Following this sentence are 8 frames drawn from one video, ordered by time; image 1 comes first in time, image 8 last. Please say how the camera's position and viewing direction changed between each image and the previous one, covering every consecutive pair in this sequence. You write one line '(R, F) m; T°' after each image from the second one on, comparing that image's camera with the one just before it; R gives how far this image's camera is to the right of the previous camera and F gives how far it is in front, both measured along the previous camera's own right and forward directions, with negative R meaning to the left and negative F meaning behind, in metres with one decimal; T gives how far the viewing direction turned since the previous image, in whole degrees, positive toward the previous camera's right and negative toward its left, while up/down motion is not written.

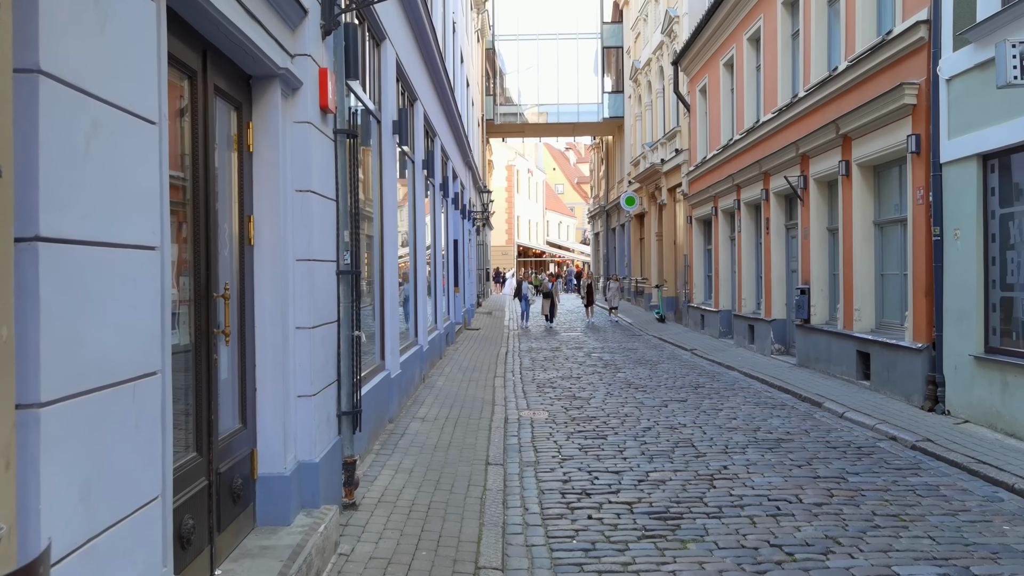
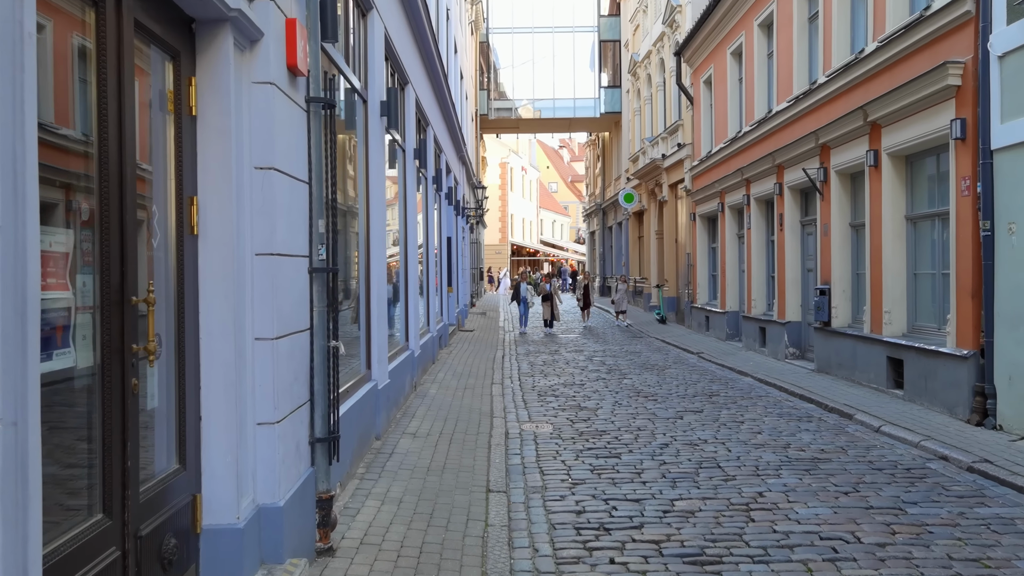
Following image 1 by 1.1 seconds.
(-0.1, +1.0) m; +1°
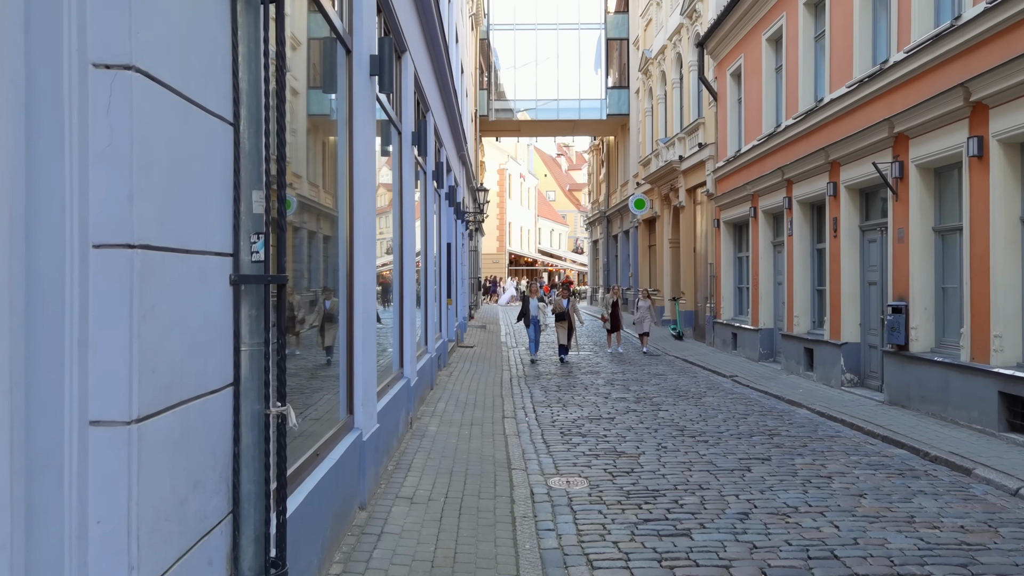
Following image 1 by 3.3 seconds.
(-0.3, +2.1) m; 0°
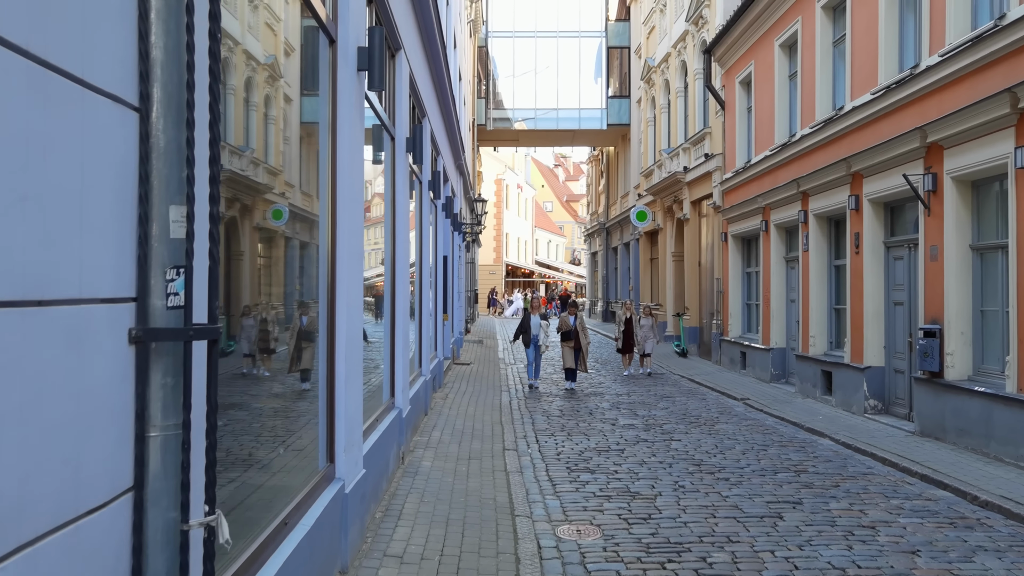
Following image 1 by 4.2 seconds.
(-0.1, +0.8) m; 0°
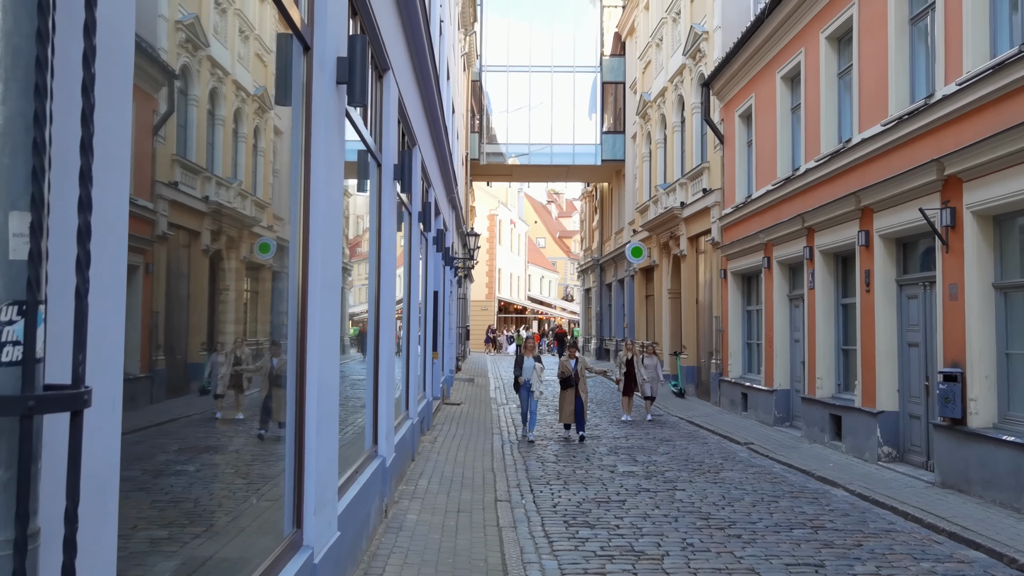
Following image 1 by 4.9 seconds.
(0.0, +0.6) m; +1°
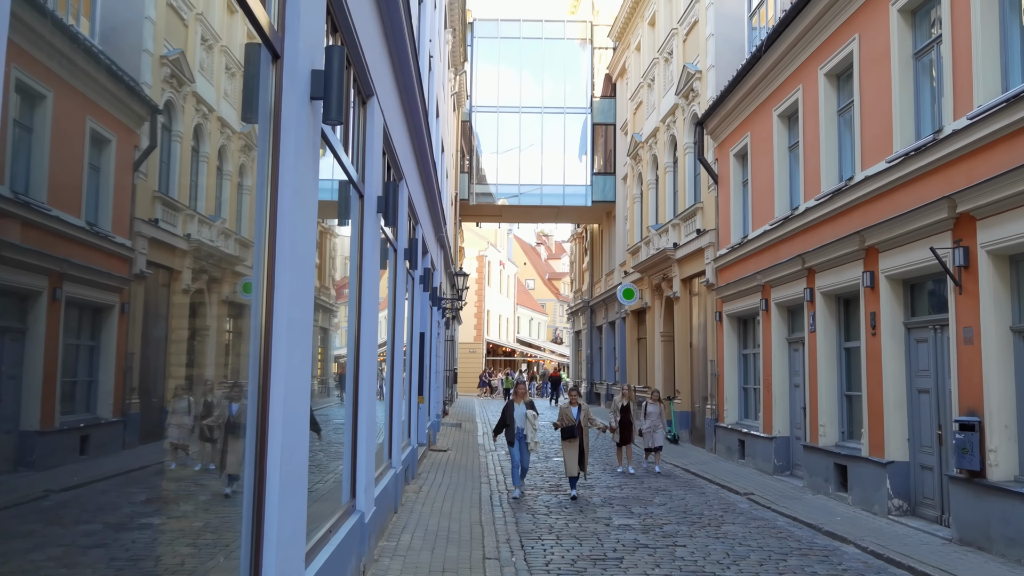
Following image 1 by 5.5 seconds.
(0.0, +0.5) m; +1°
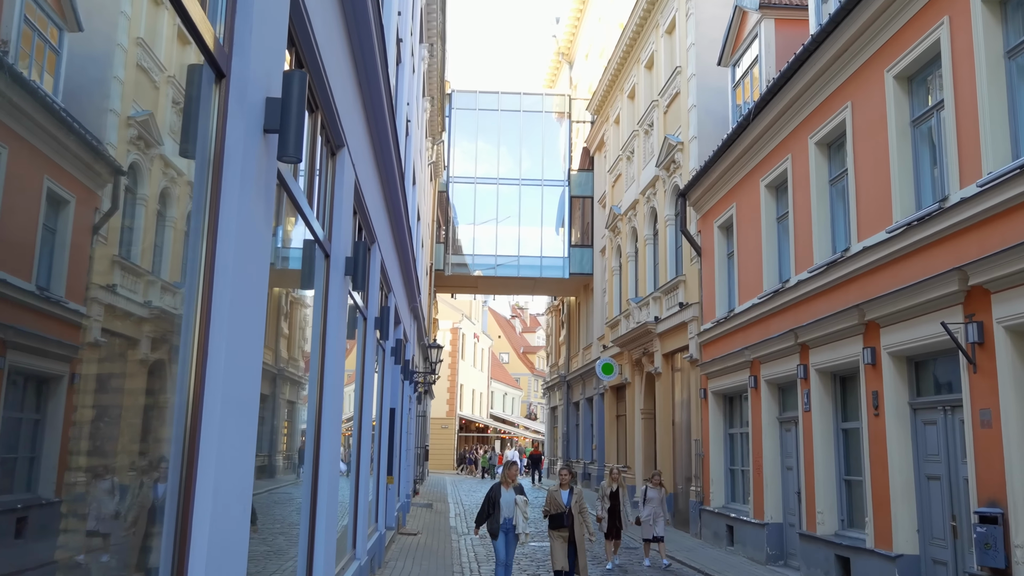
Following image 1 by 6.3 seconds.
(-0.1, +0.7) m; +2°
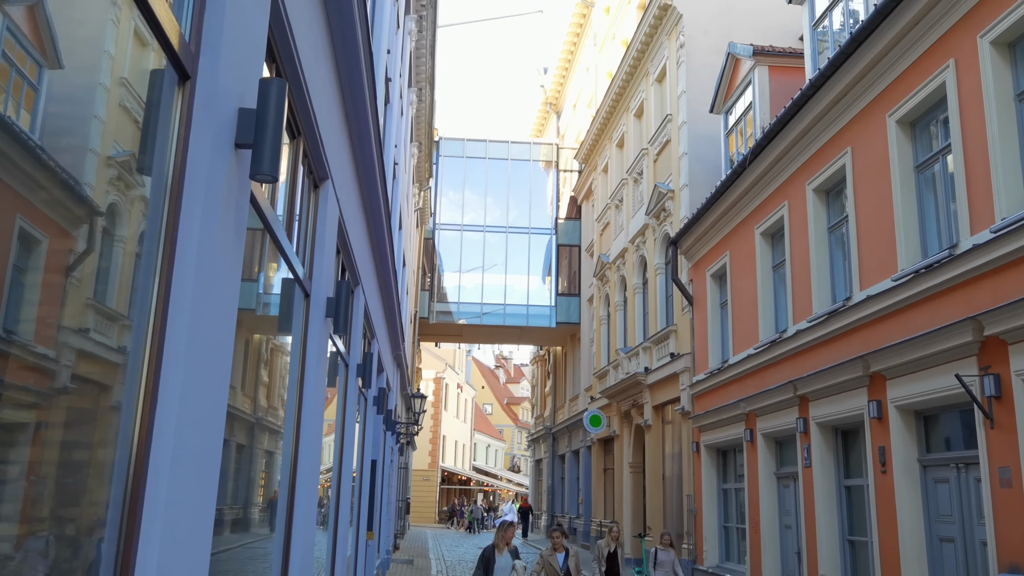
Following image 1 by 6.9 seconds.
(-0.1, +0.5) m; +1°
